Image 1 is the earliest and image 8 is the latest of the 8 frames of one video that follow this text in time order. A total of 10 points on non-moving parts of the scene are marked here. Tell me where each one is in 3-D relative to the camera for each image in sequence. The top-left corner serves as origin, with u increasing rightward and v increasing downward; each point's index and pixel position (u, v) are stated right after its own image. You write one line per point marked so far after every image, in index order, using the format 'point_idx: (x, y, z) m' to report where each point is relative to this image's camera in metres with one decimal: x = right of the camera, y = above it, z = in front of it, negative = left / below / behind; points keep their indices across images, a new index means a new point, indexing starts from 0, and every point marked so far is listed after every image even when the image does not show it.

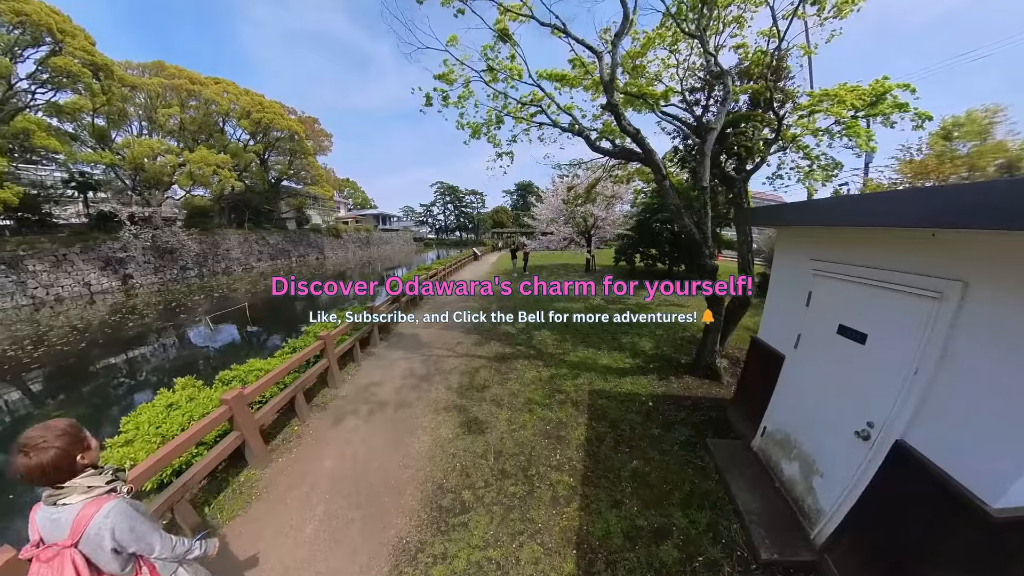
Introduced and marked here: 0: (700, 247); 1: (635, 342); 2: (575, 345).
0: (+2.4, +0.5, +4.4) m
1: (+2.5, -1.2, +6.7) m
2: (+1.1, -1.1, +6.1) m
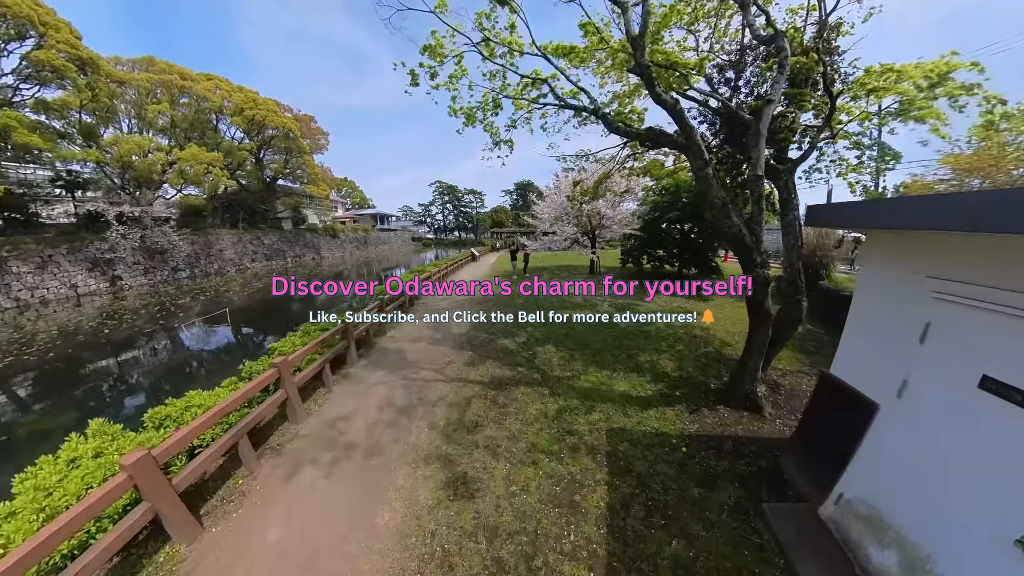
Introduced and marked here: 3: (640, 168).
0: (+2.4, +0.4, +3.5) m
1: (+2.5, -1.4, +5.8) m
2: (+1.1, -1.2, +5.2) m
3: (+3.3, +3.1, +8.8) m
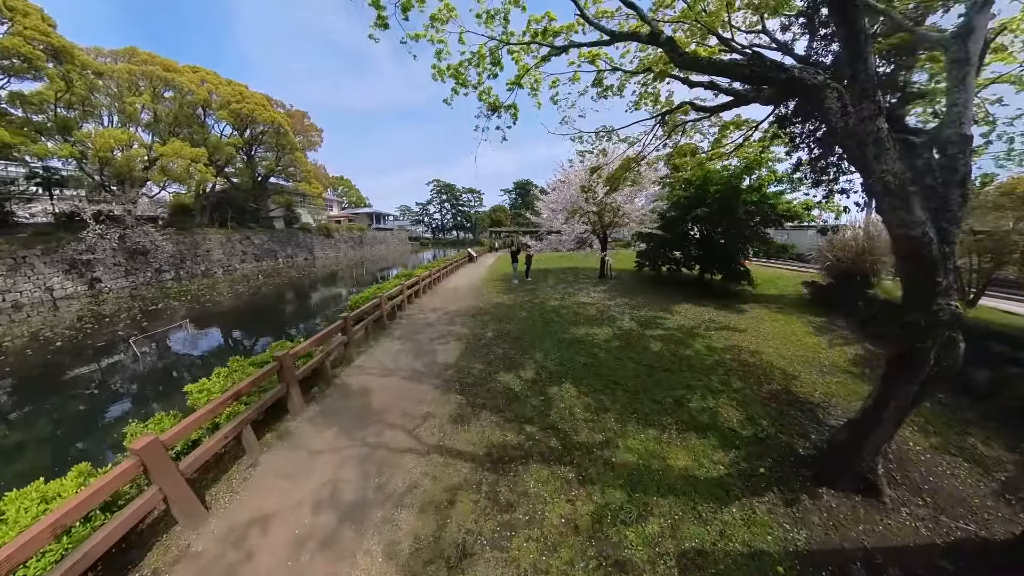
0: (+2.5, +0.1, +2.1) m
1: (+2.6, -1.6, +4.4) m
2: (+1.2, -1.5, +3.7) m
3: (+3.4, +2.9, +7.4) m
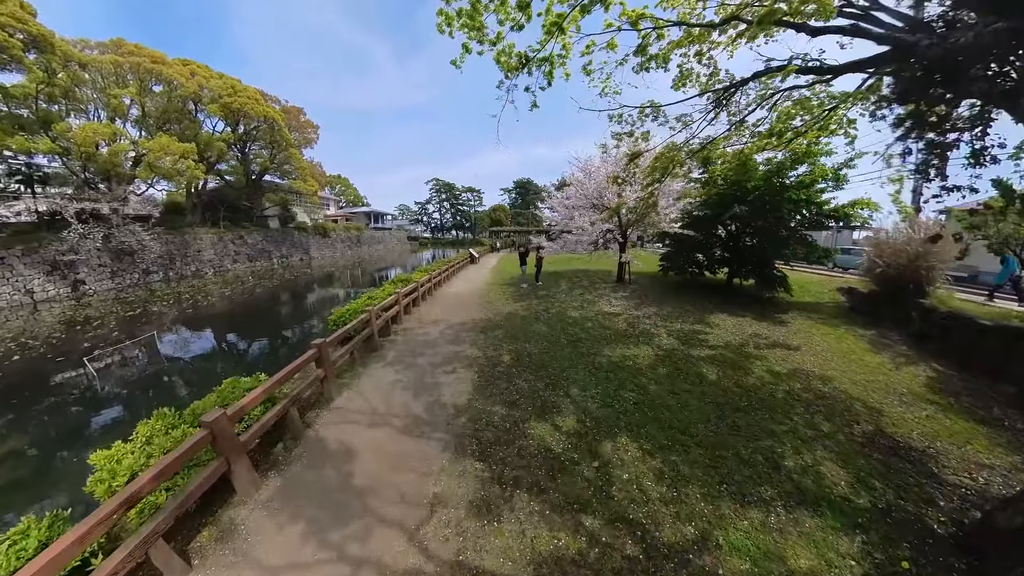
0: (+2.9, -0.1, +1.0) m
1: (+2.9, -1.8, +3.3) m
2: (+1.5, -1.7, +2.7) m
3: (+3.7, +2.7, +6.3) m
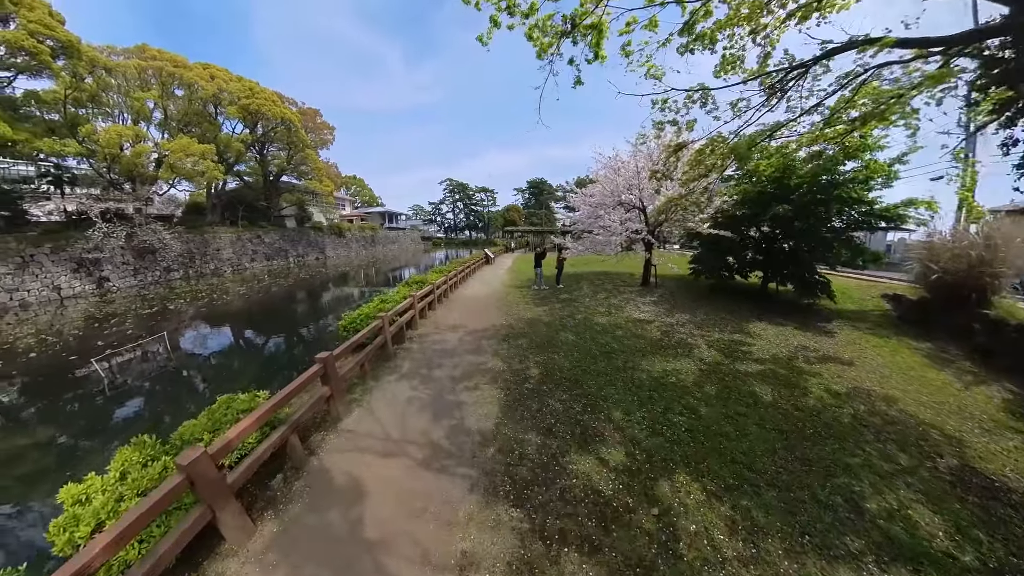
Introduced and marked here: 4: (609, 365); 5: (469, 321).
0: (+3.1, -0.2, +0.4) m
1: (+3.2, -1.9, +2.7) m
2: (+1.8, -1.8, +2.1) m
3: (+4.2, +2.5, +5.7) m
4: (+1.3, -1.1, +4.7) m
5: (-0.9, -0.7, +7.2) m
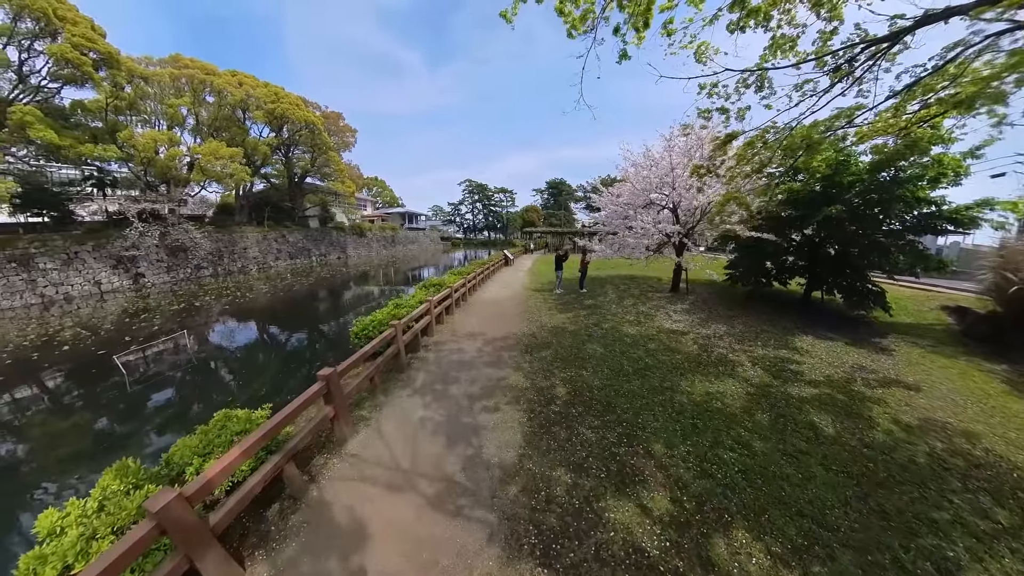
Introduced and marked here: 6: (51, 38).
0: (+3.2, -0.4, -0.1) m
1: (+3.4, -2.1, +2.2) m
2: (+2.0, -1.9, +1.6) m
3: (+4.6, +2.4, +5.1) m
4: (+1.6, -1.2, +4.2) m
5: (-0.5, -0.8, +6.8) m
6: (-18.4, +9.7, +13.7) m
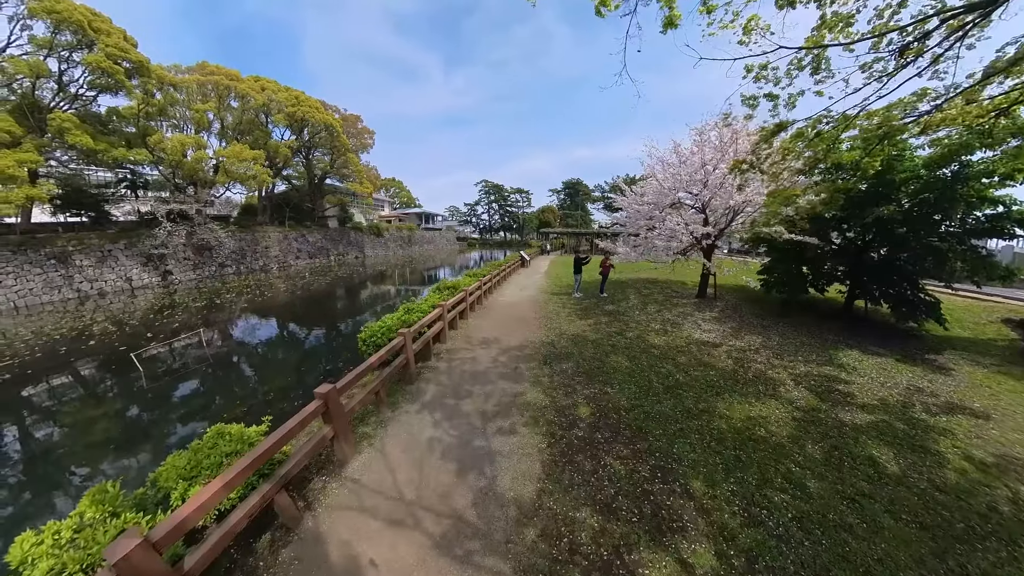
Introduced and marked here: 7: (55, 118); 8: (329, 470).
0: (+3.2, -0.5, -0.6) m
1: (+3.5, -2.2, +1.7) m
2: (+2.0, -2.0, +1.2) m
3: (+4.8, +2.2, +4.5) m
4: (+1.8, -1.3, +3.8) m
5: (-0.2, -0.9, +6.5) m
6: (-17.6, +9.9, +14.2) m
7: (-17.2, +6.4, +12.9) m
8: (-1.5, -1.5, +2.9) m
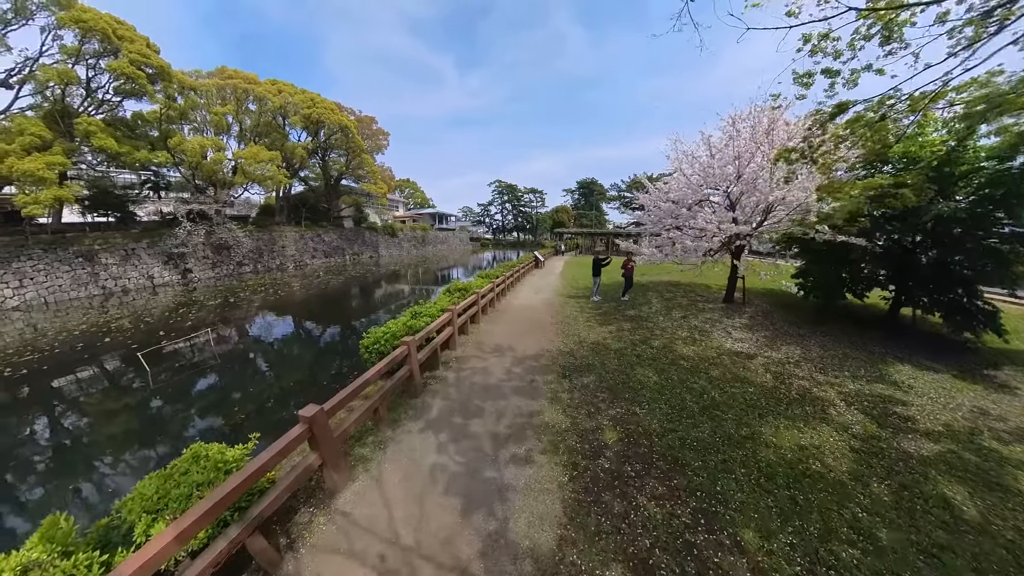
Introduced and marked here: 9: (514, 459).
0: (+3.2, -0.6, -1.1) m
1: (+3.5, -2.3, +1.2) m
2: (+2.1, -2.1, +0.8) m
3: (+5.0, +2.1, +4.0) m
4: (+2.0, -1.4, +3.3) m
5: (+0.1, -0.9, +6.1) m
6: (-16.9, +9.9, +14.5) m
7: (-16.6, +6.5, +13.1) m
8: (-1.4, -1.6, +2.6) m
9: (0.0, -1.4, +2.9) m
